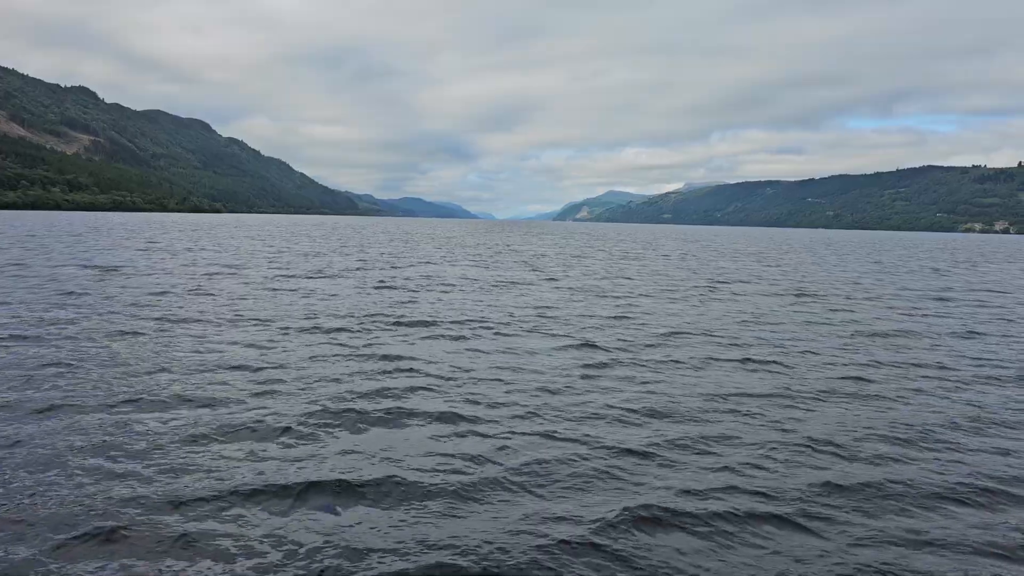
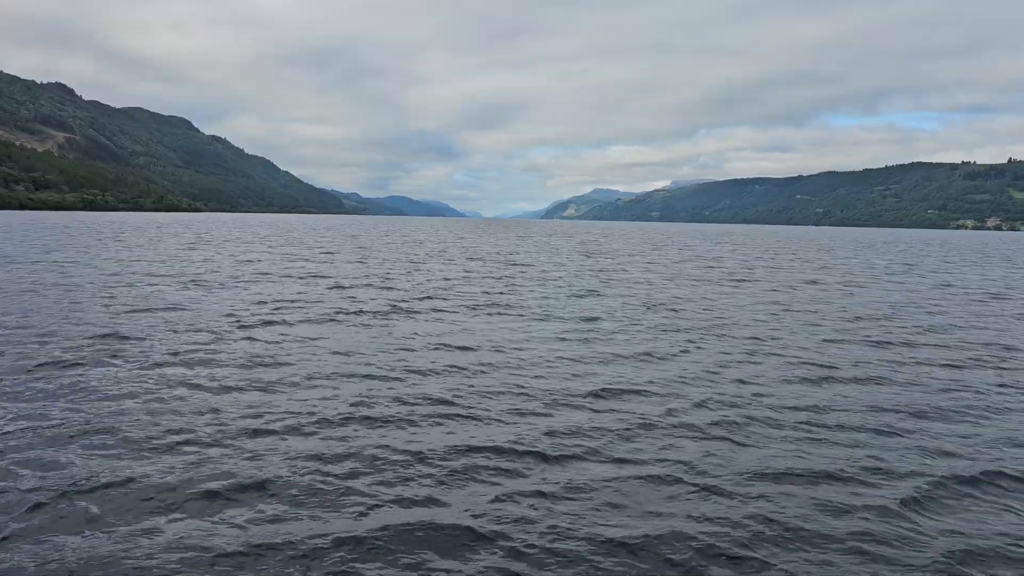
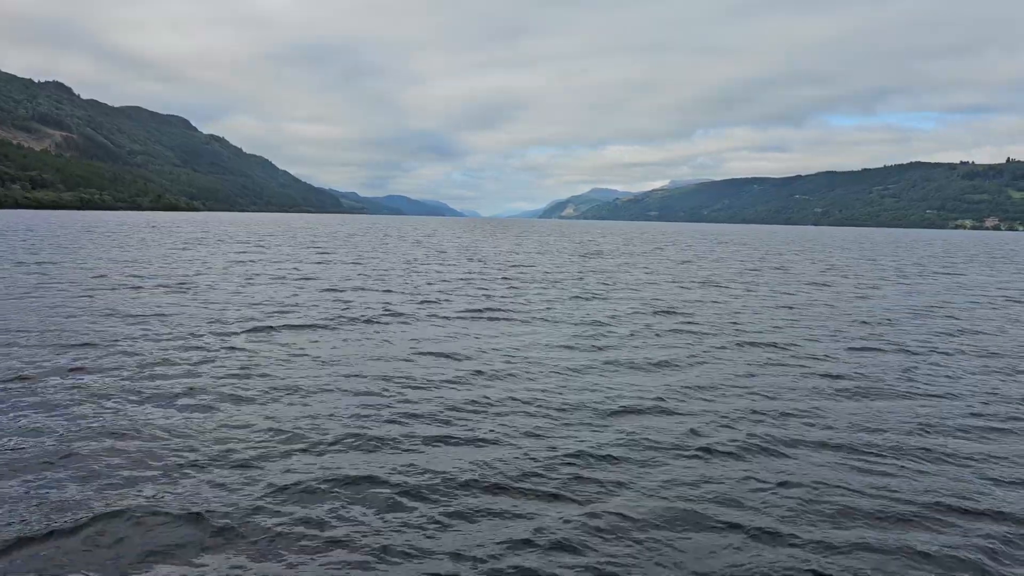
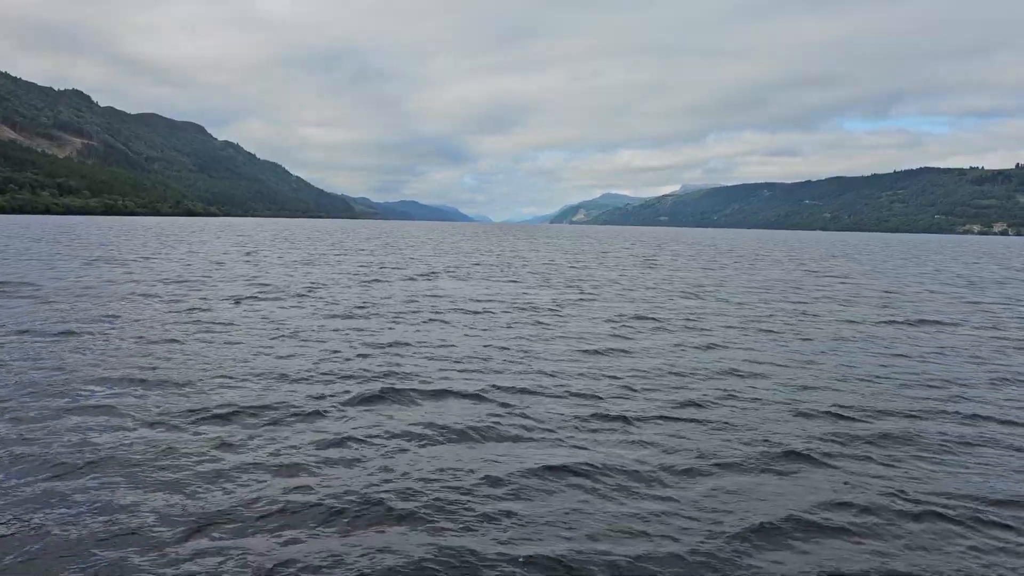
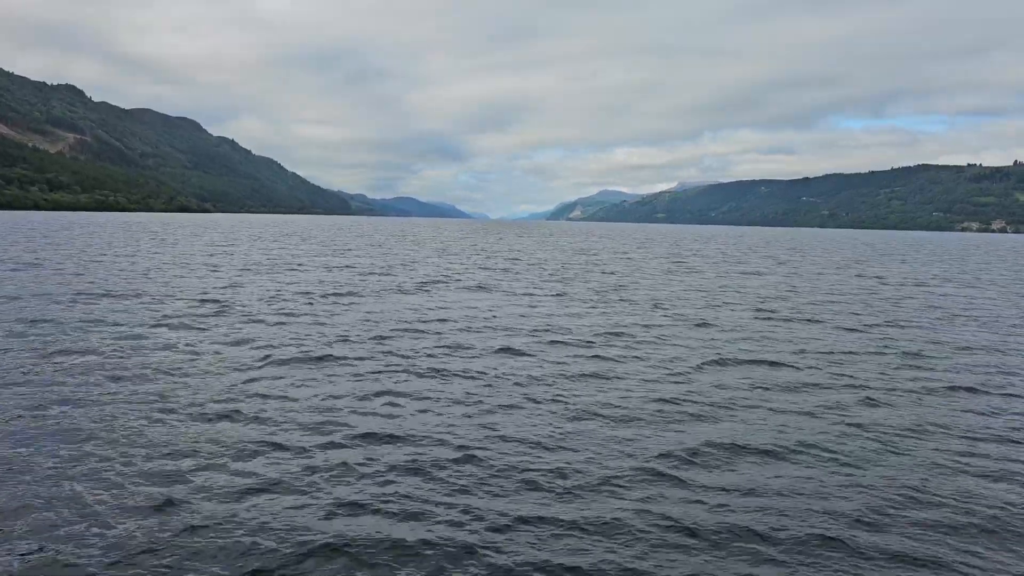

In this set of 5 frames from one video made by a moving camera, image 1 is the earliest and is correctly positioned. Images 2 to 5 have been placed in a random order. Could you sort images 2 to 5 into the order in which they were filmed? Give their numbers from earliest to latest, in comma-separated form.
4, 5, 2, 3
